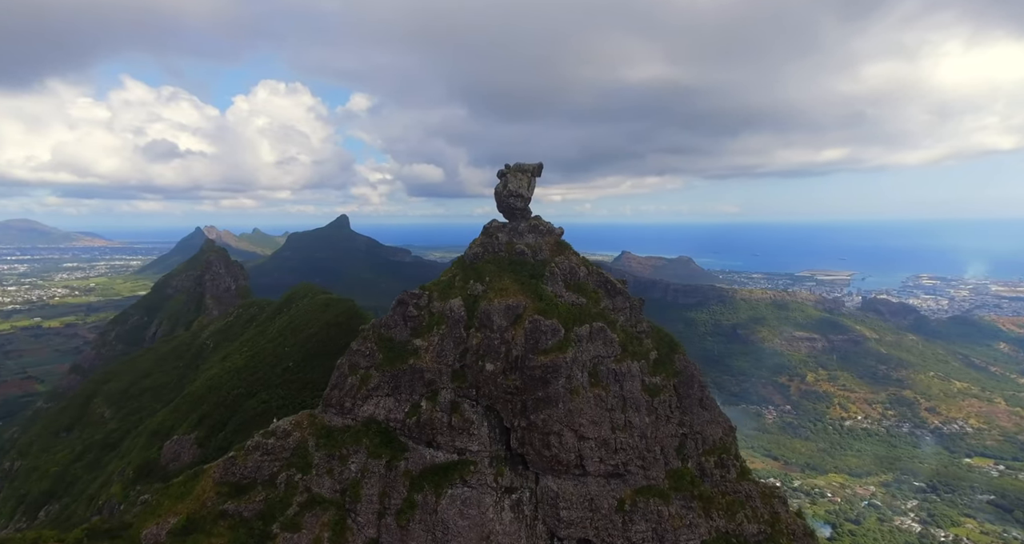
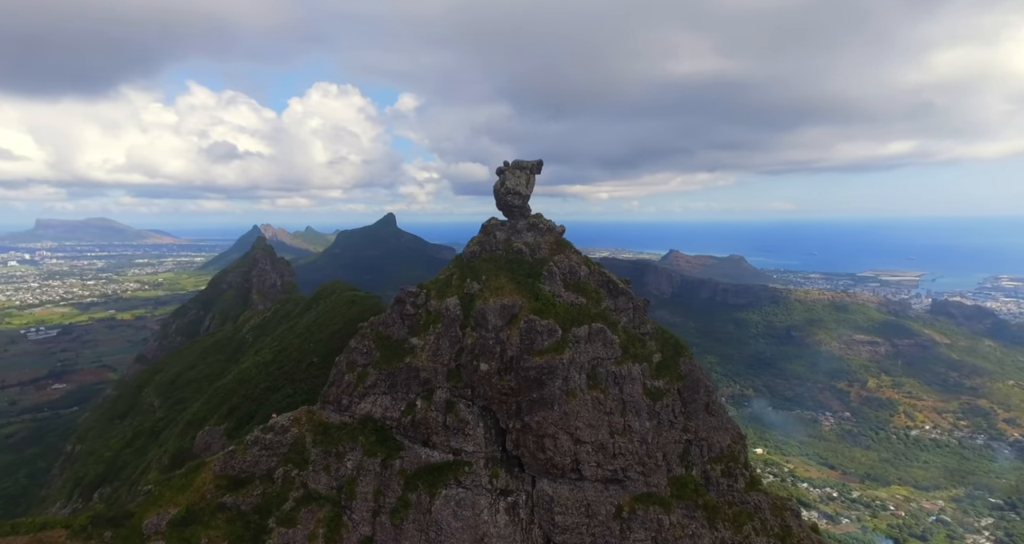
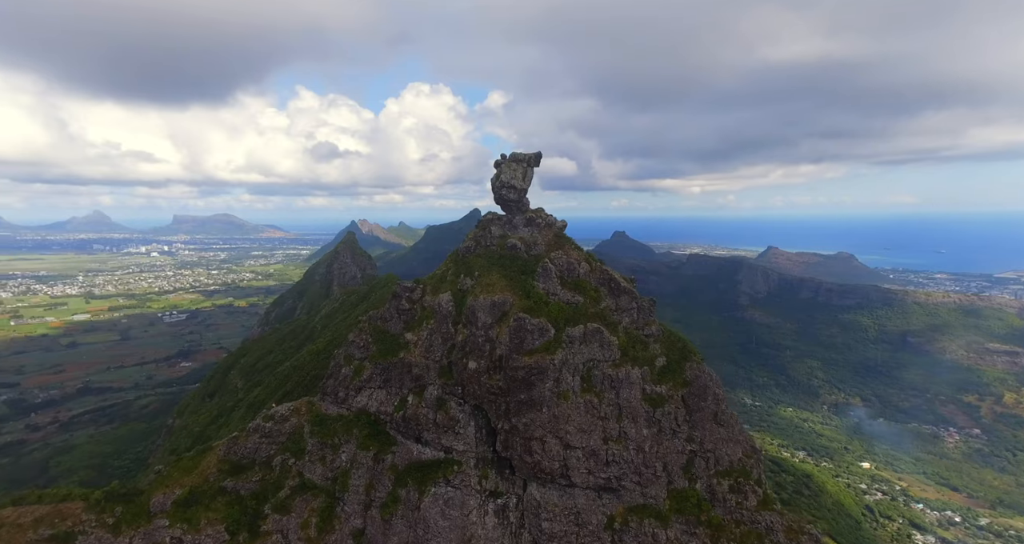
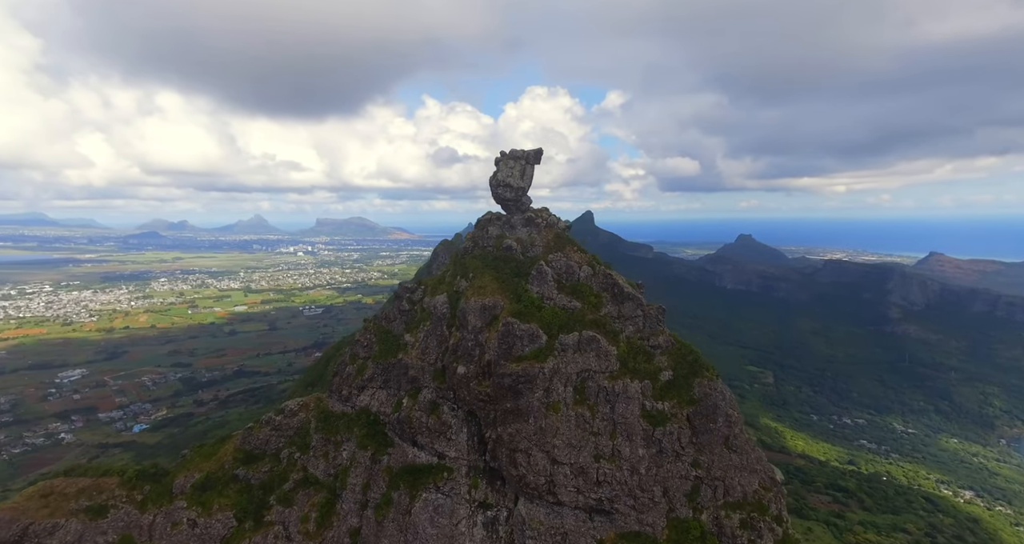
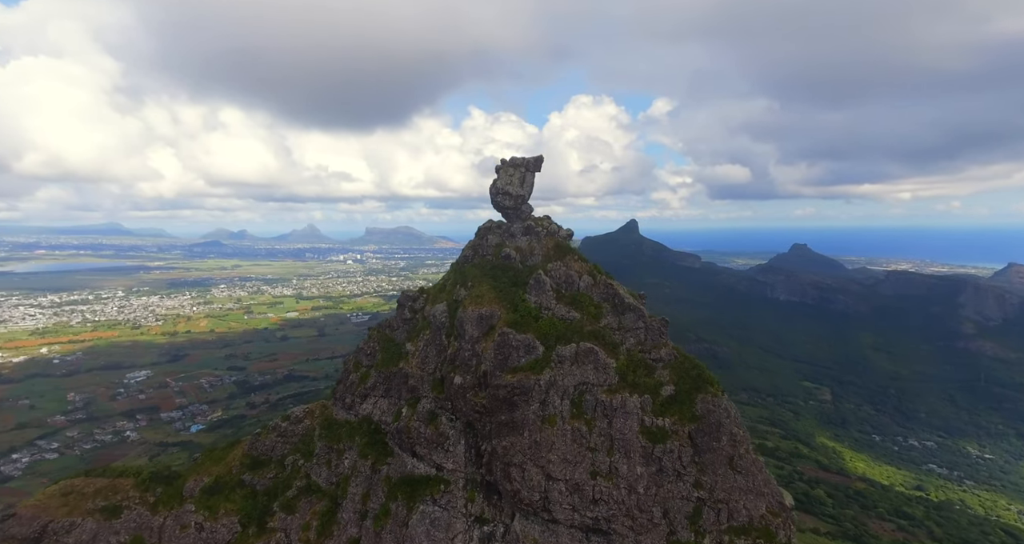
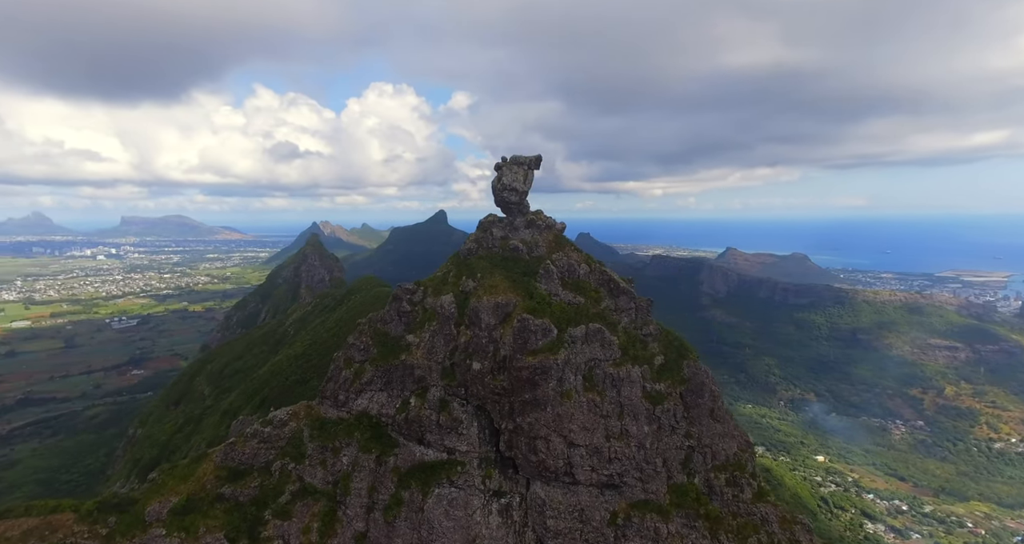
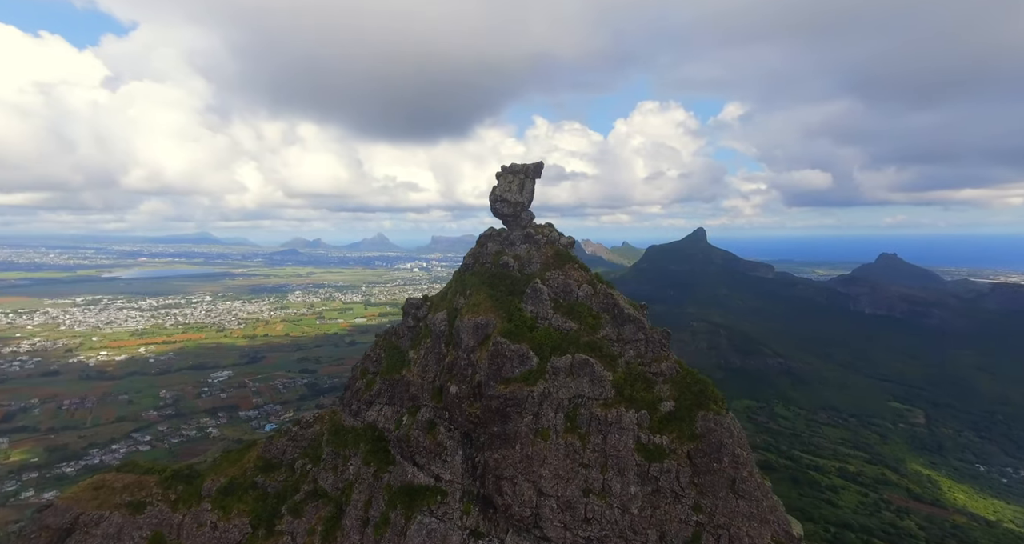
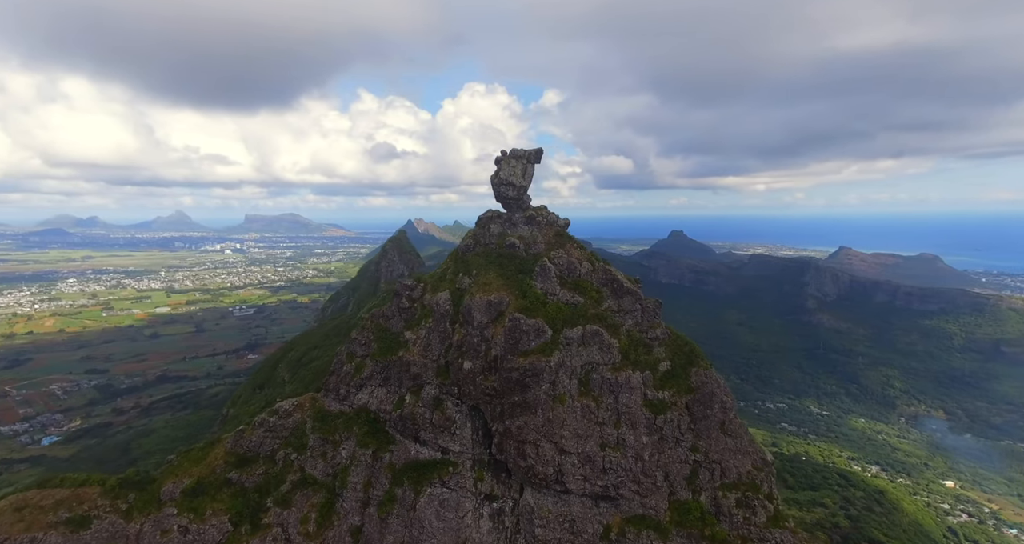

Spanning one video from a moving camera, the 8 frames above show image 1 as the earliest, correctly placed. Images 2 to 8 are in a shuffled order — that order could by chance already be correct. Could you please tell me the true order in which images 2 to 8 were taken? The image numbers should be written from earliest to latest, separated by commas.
2, 6, 3, 8, 4, 5, 7
